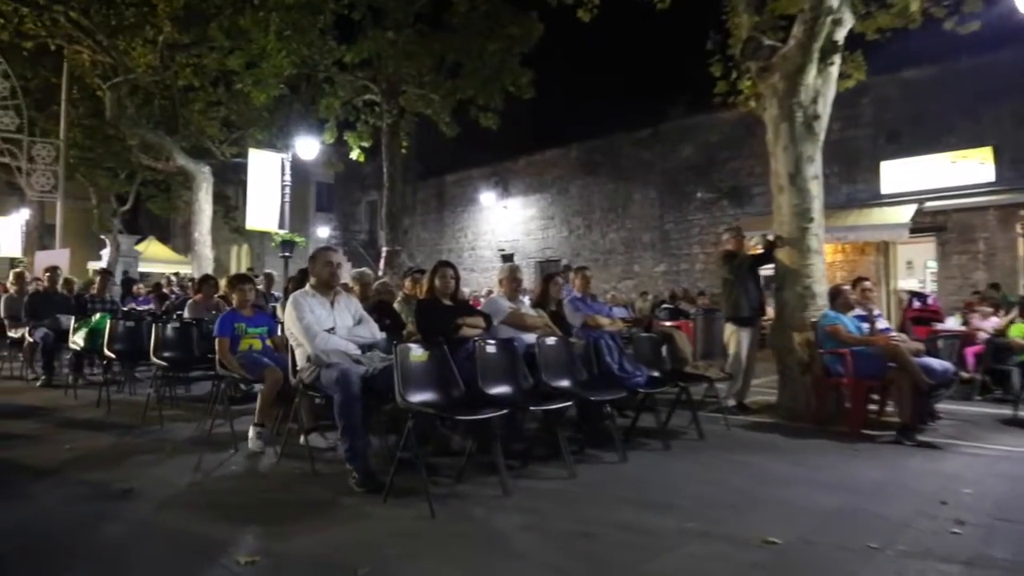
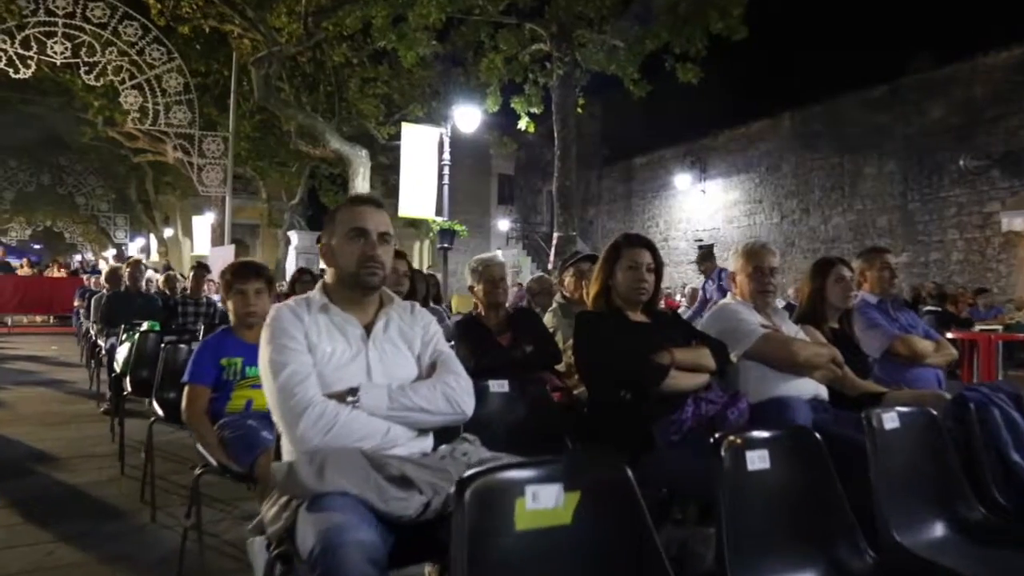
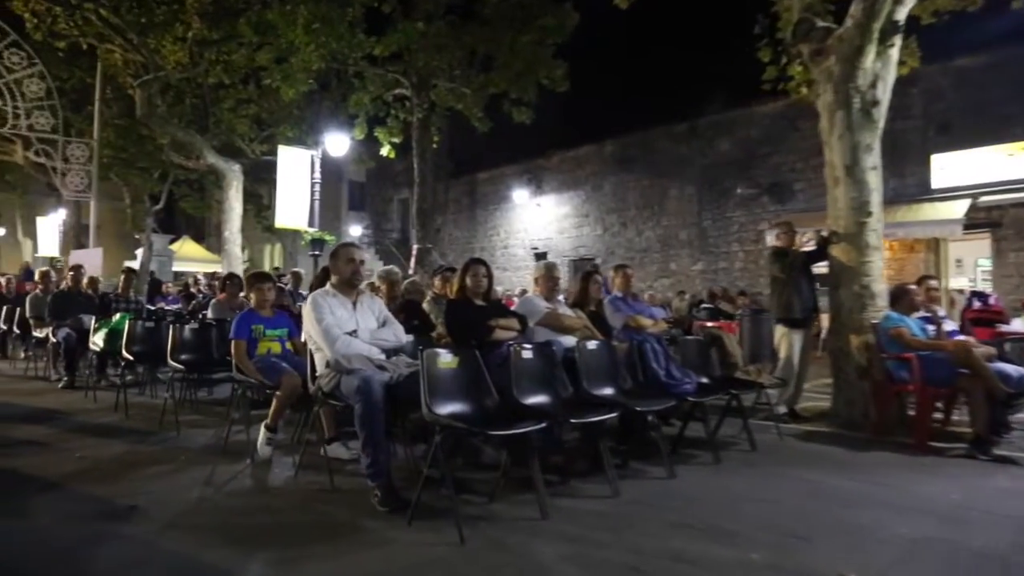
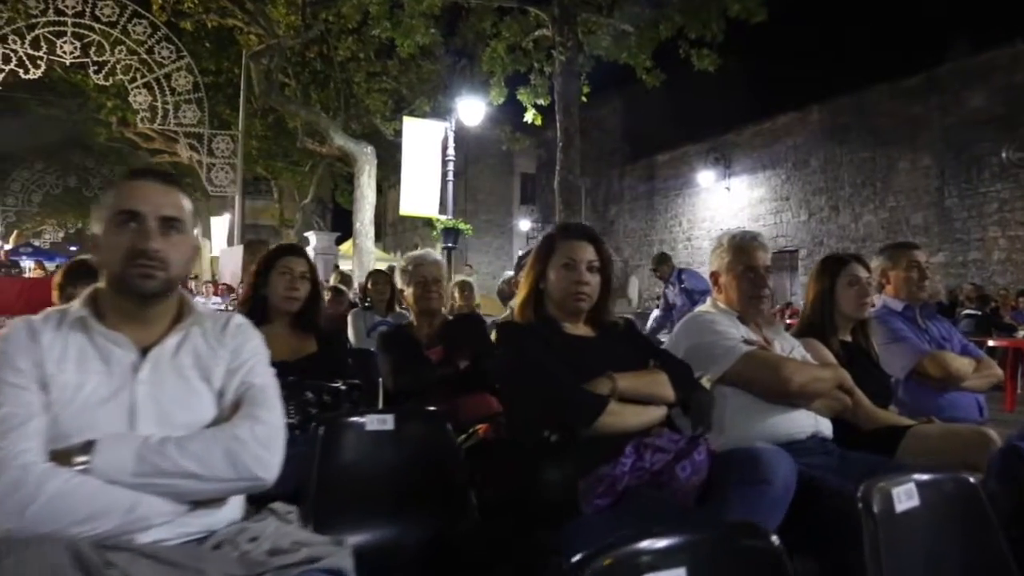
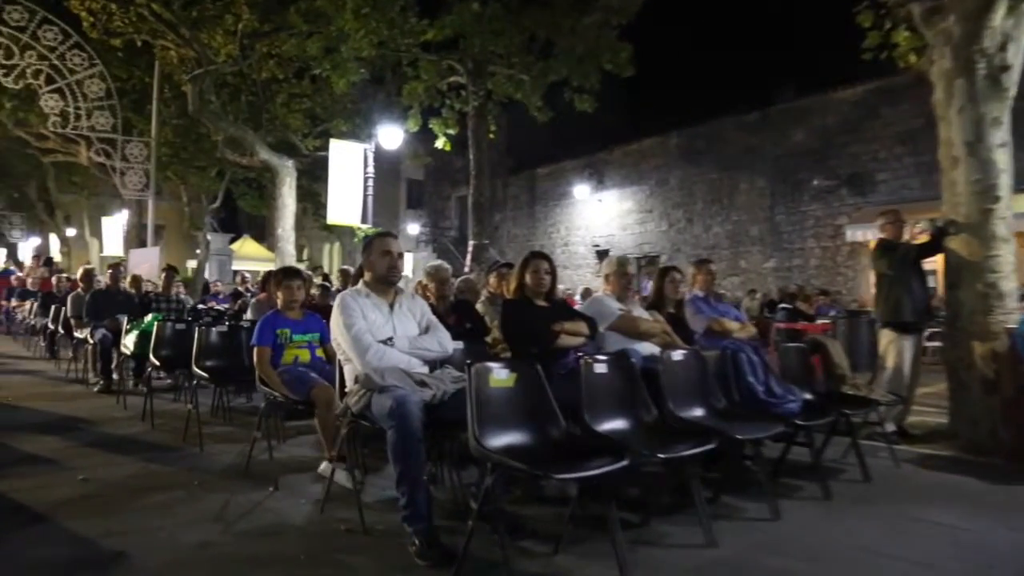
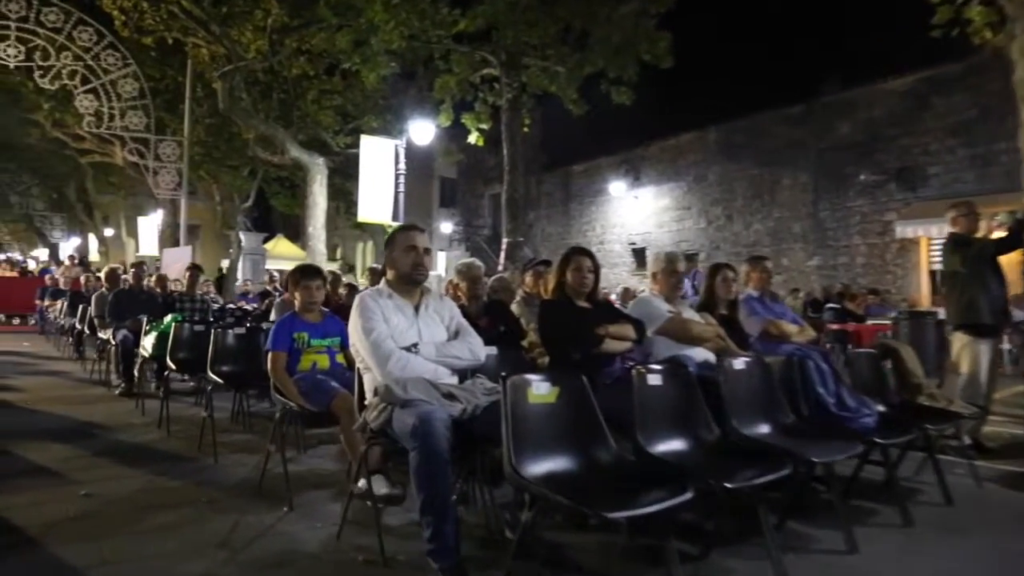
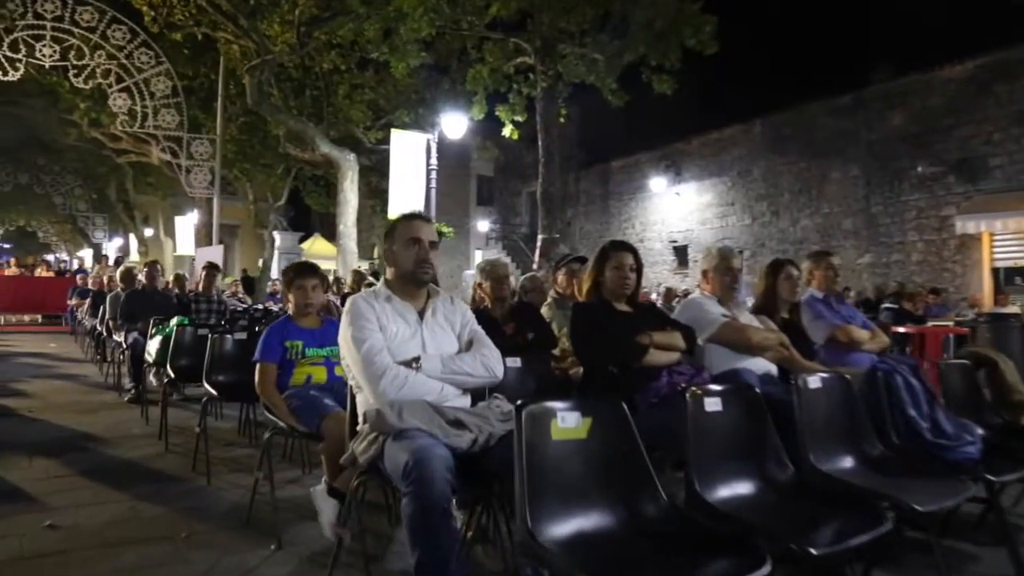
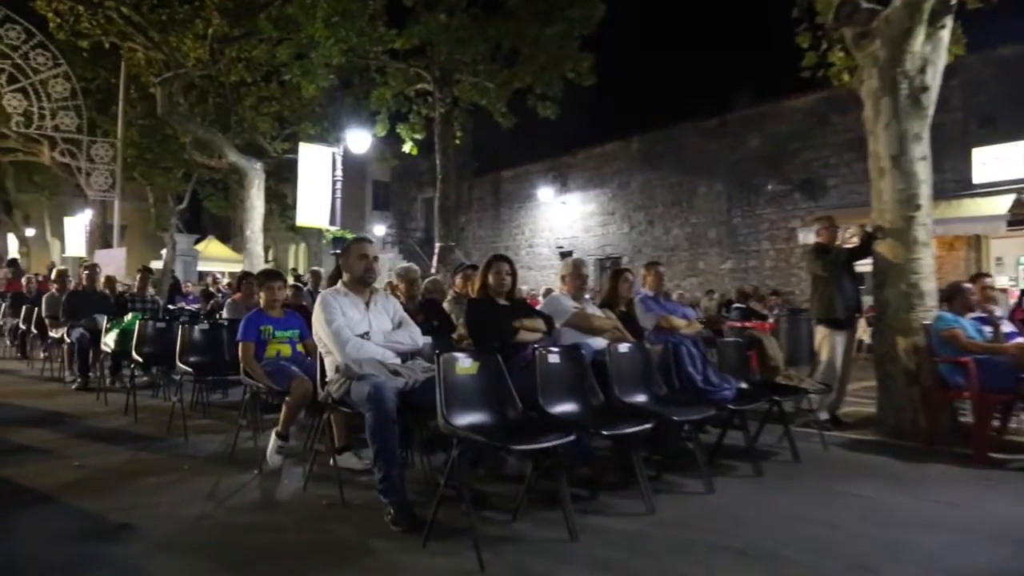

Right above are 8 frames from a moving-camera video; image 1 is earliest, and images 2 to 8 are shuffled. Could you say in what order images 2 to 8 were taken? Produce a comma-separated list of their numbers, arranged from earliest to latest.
3, 8, 5, 6, 7, 2, 4
